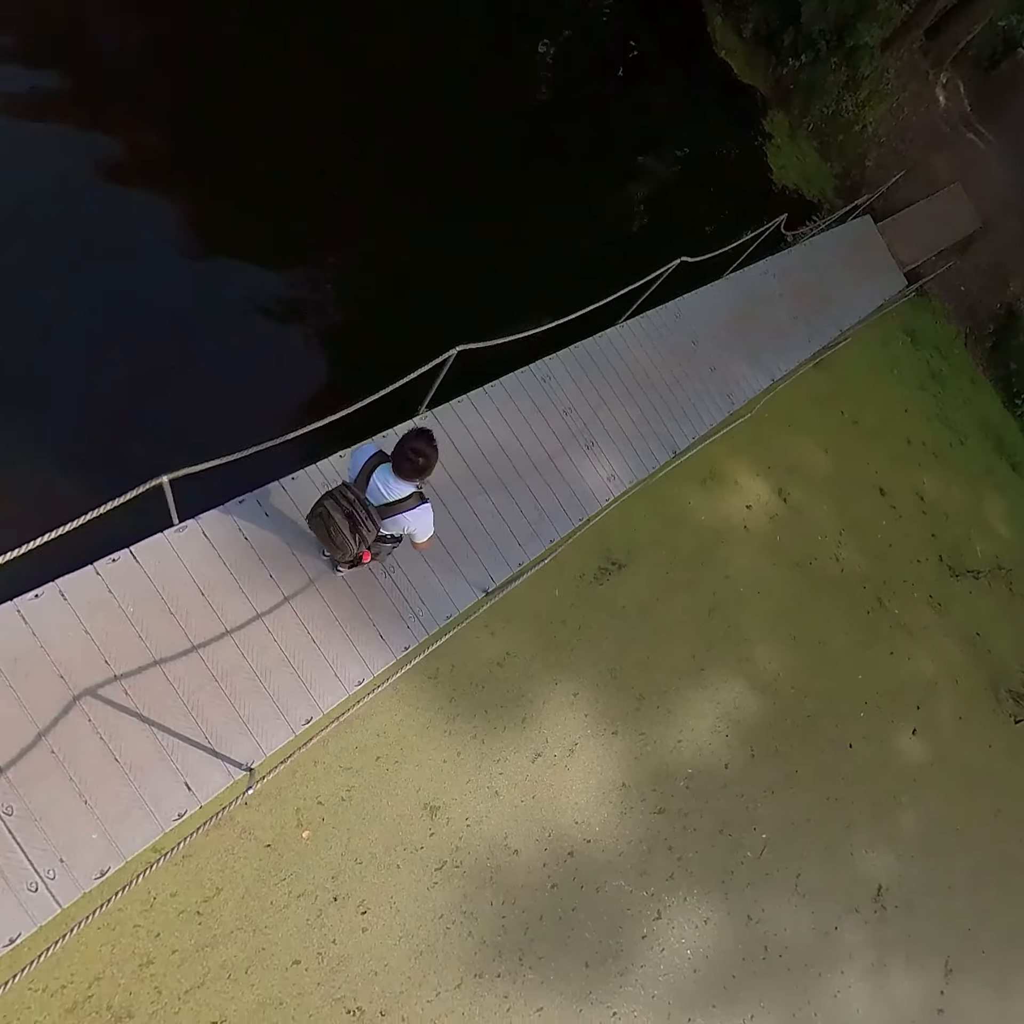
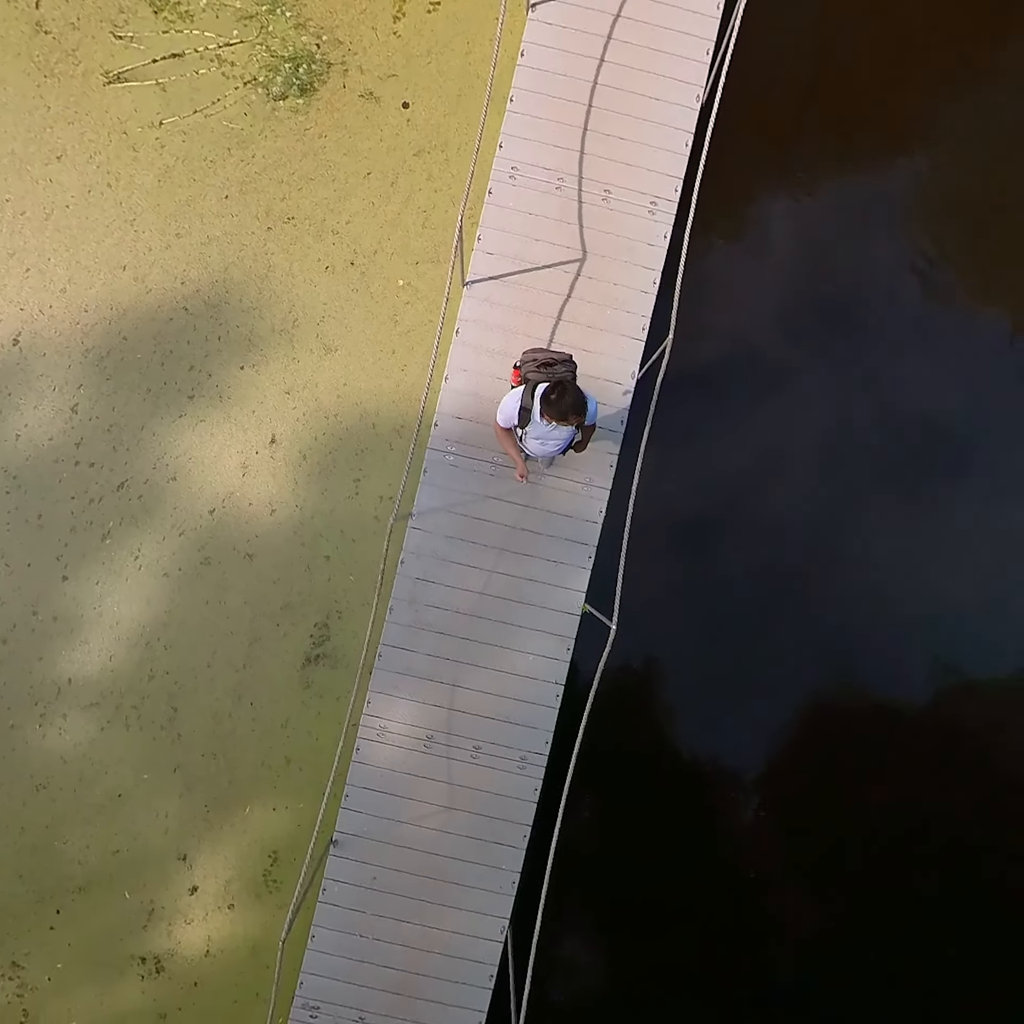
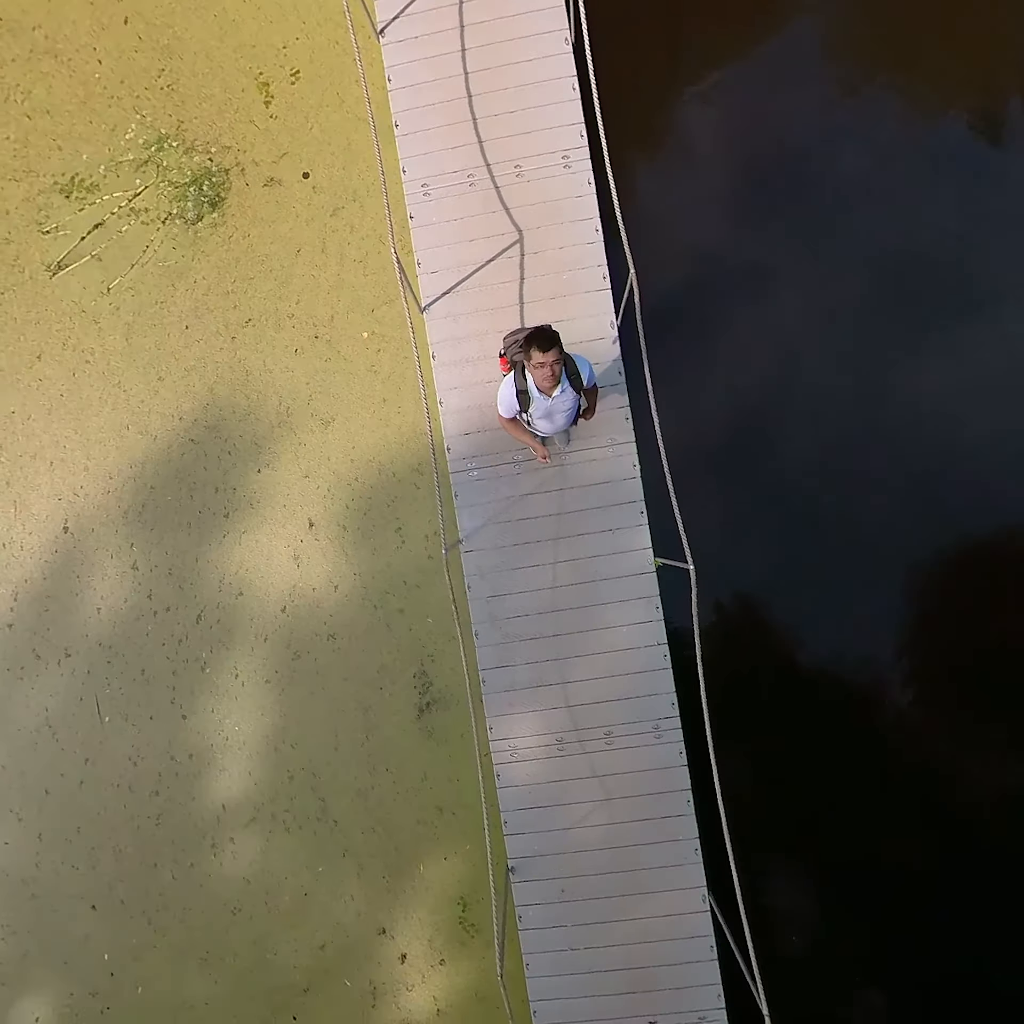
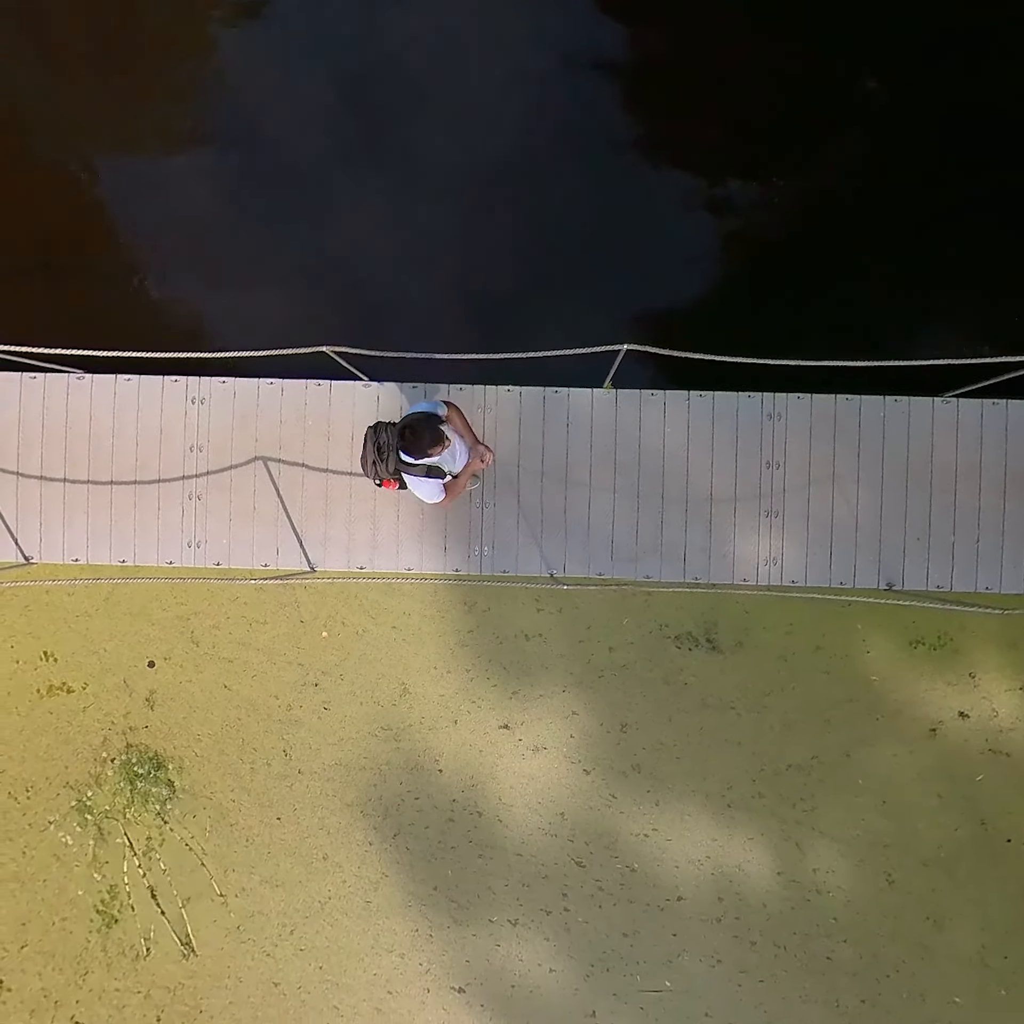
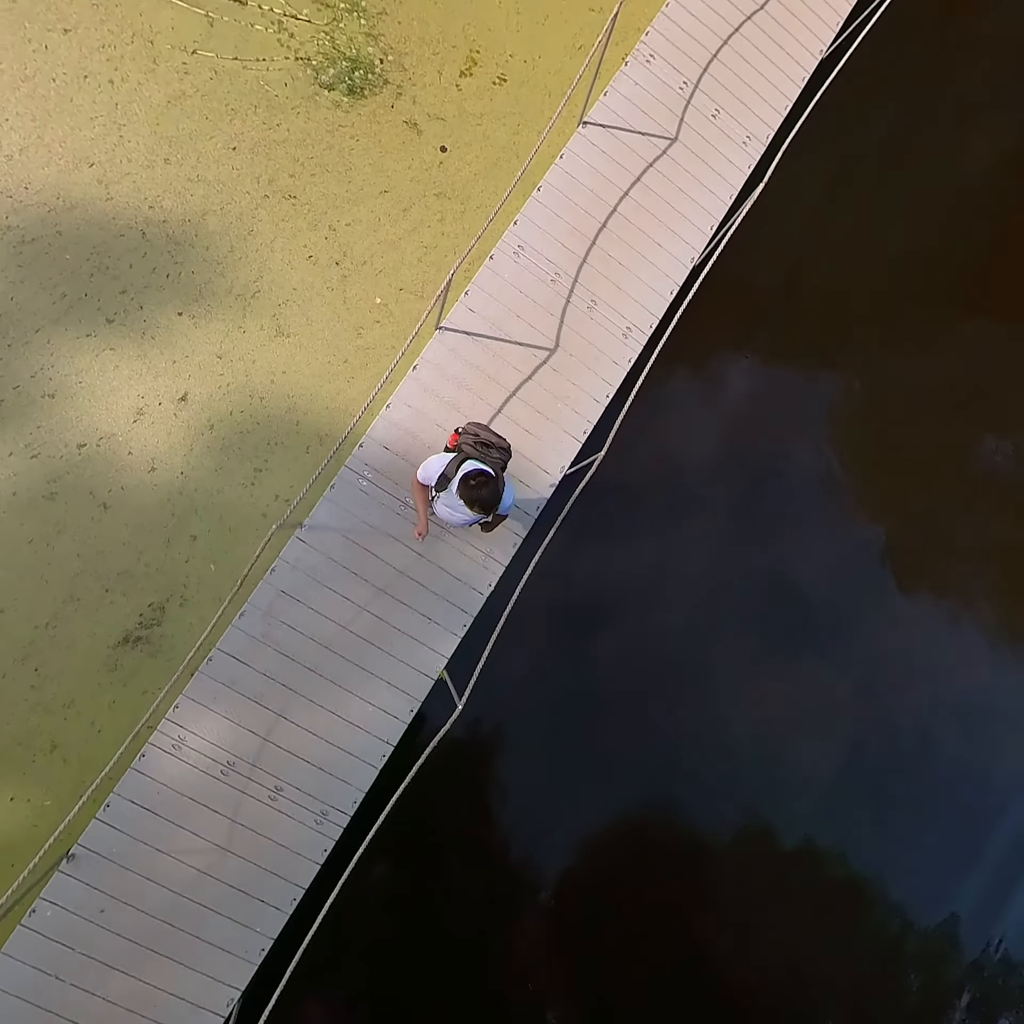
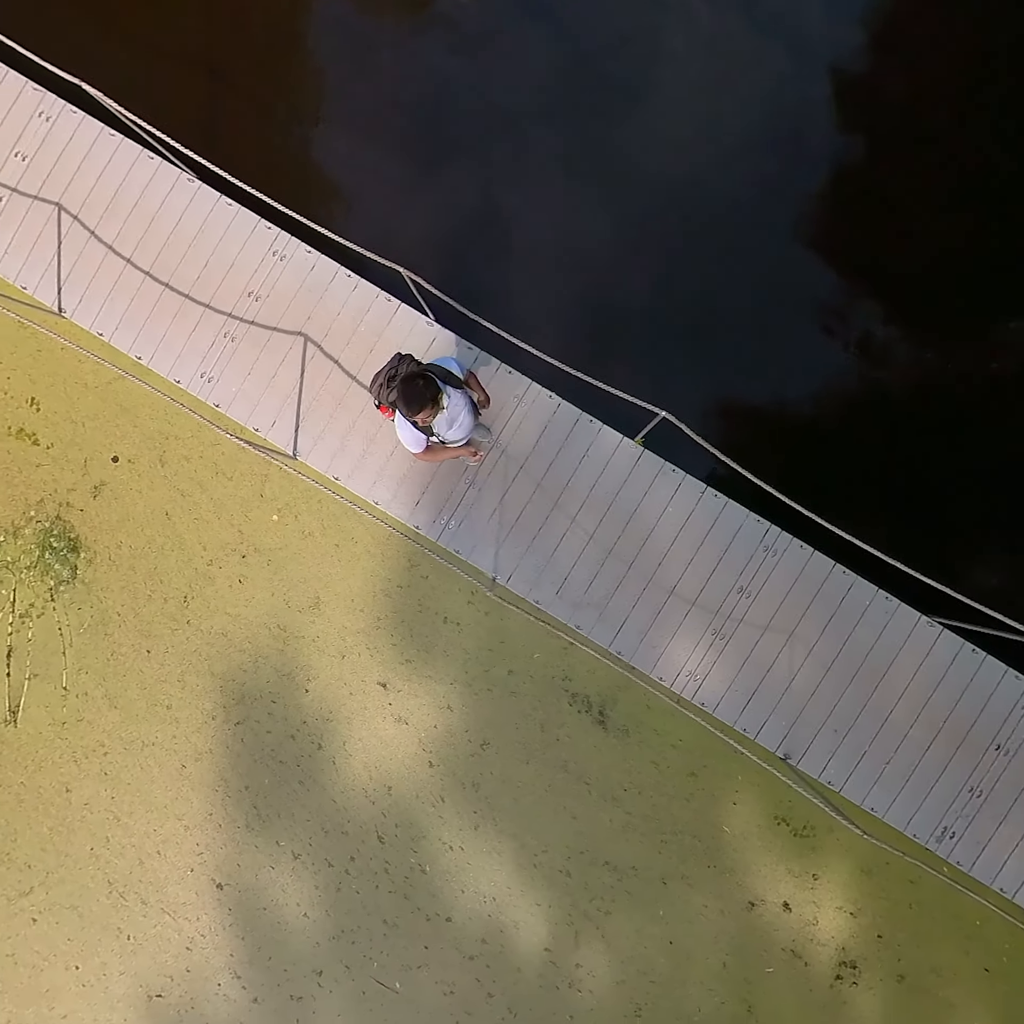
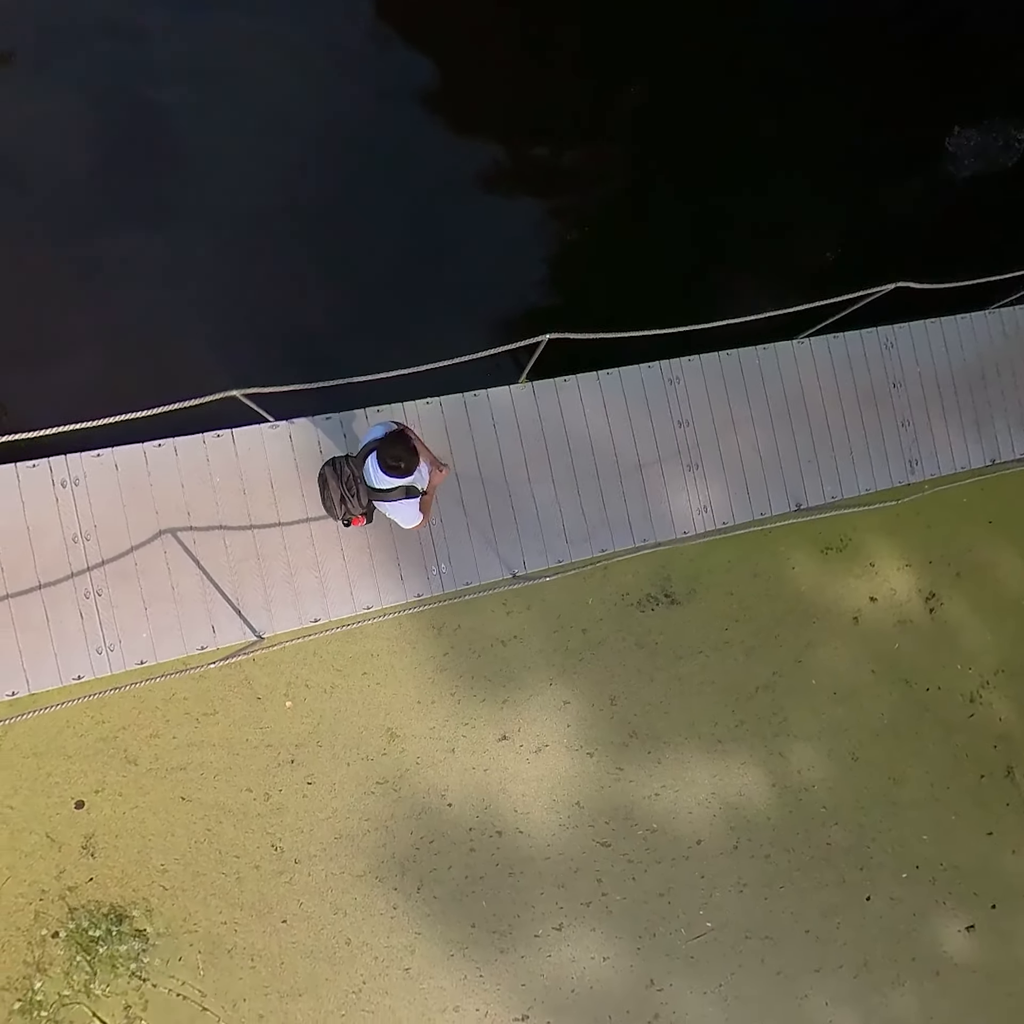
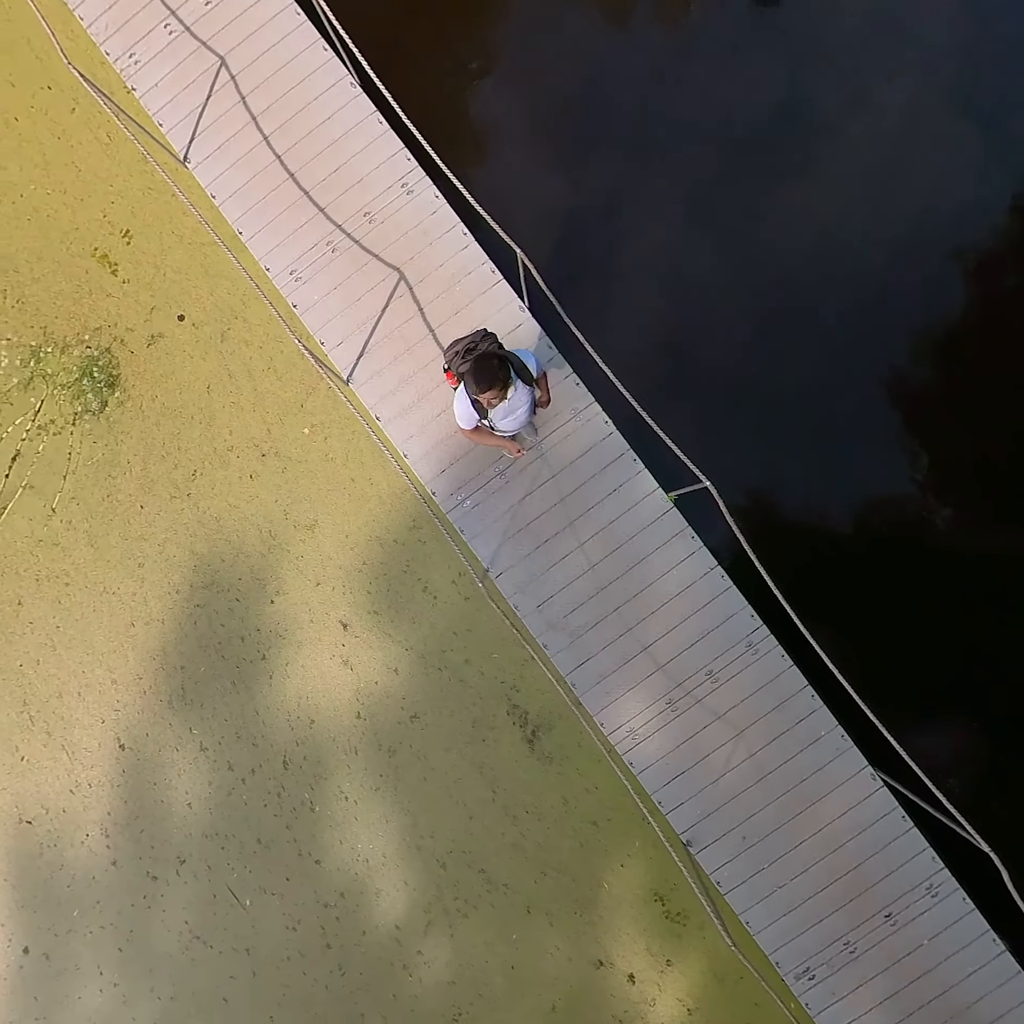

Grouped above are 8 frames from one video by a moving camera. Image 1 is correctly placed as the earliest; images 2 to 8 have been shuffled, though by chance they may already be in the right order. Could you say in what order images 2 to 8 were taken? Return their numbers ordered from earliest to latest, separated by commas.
7, 4, 6, 8, 3, 2, 5
